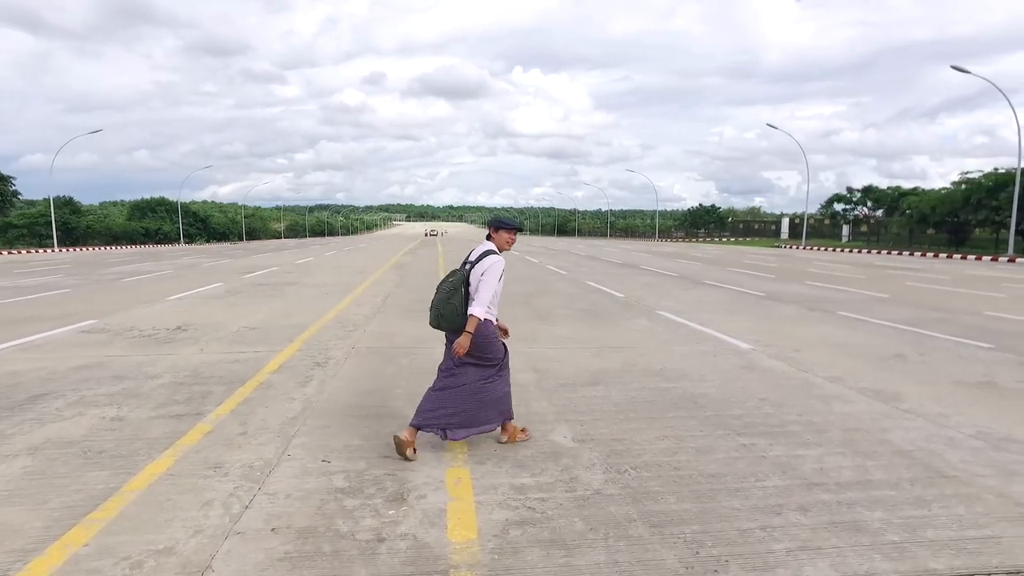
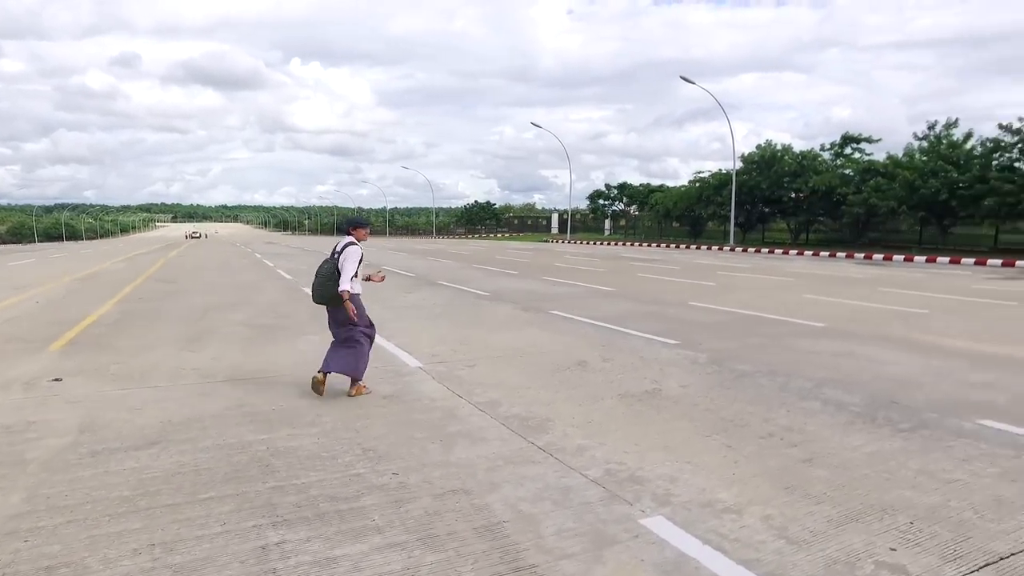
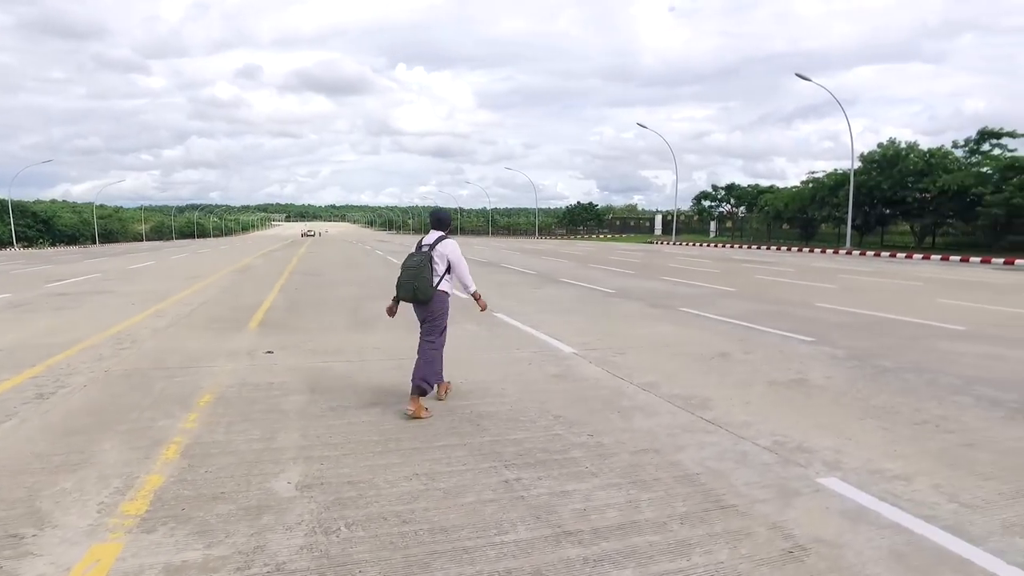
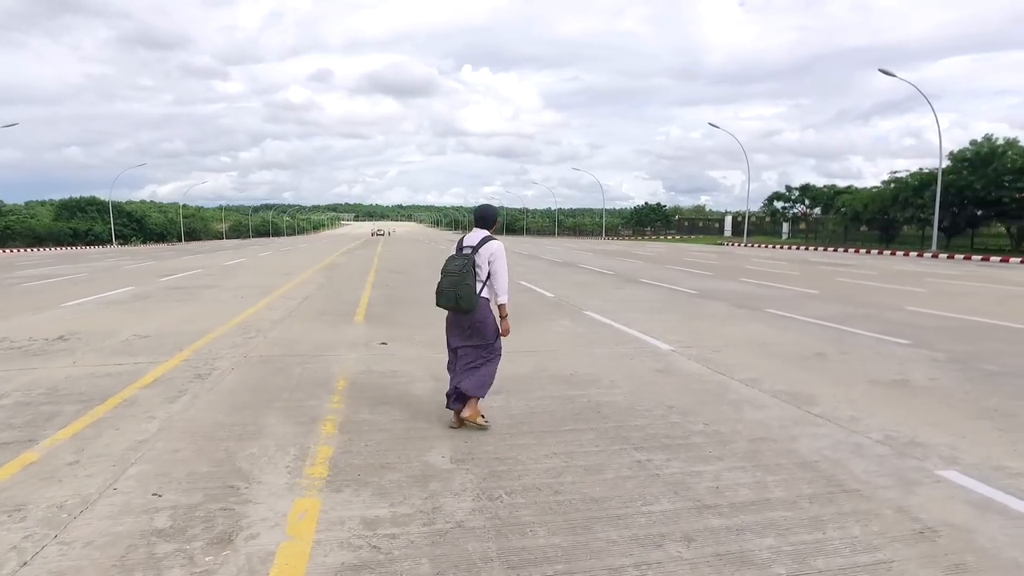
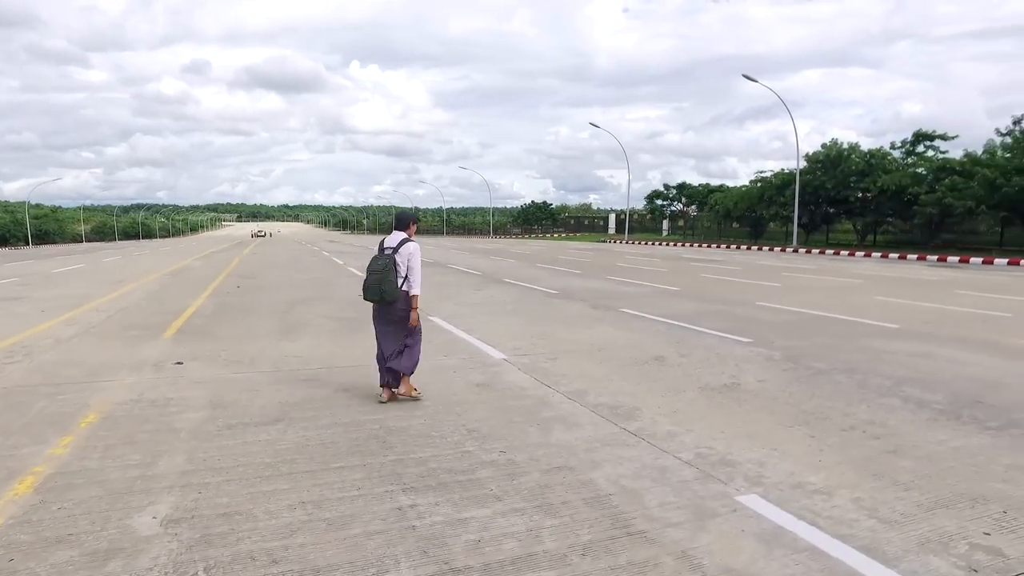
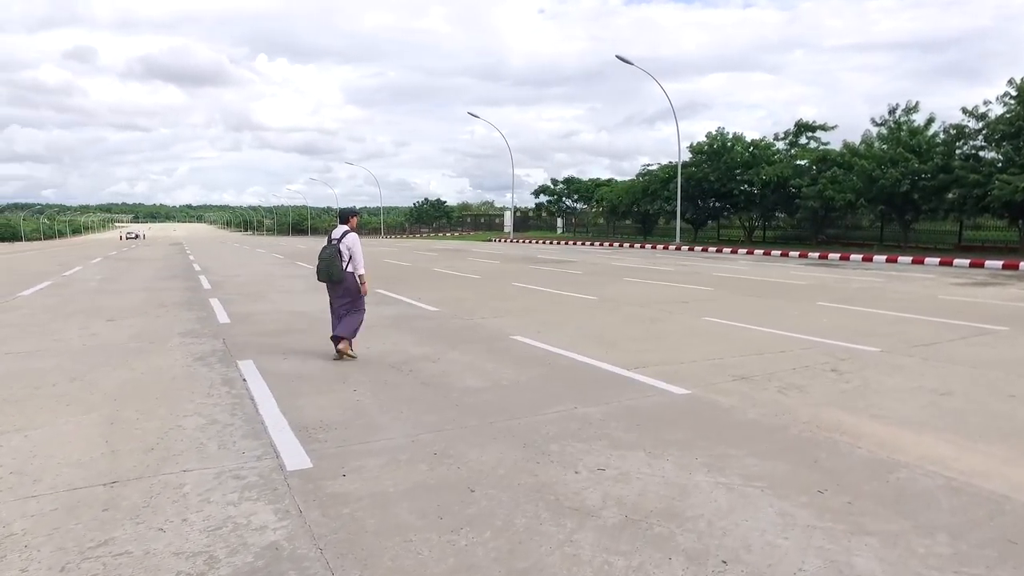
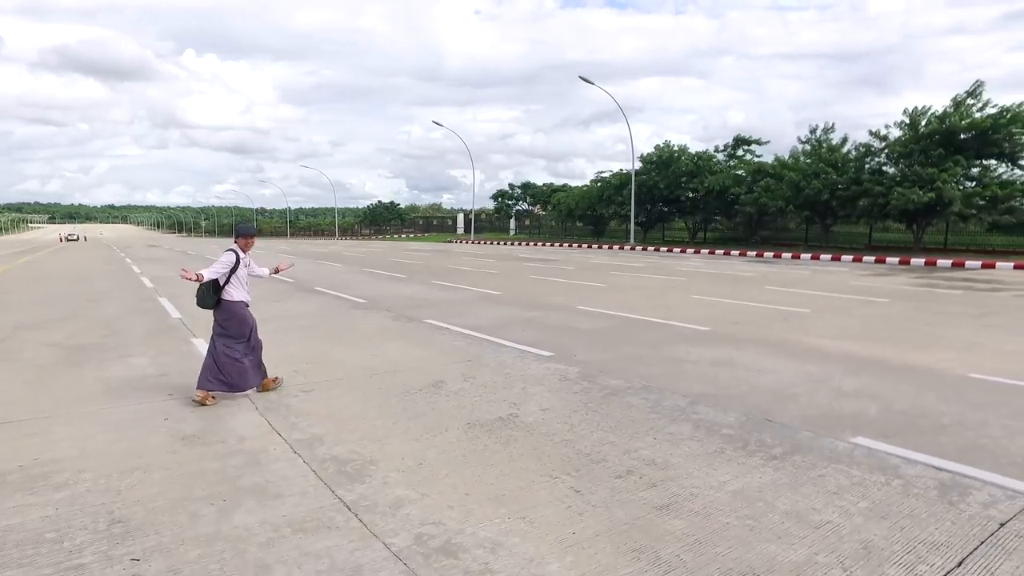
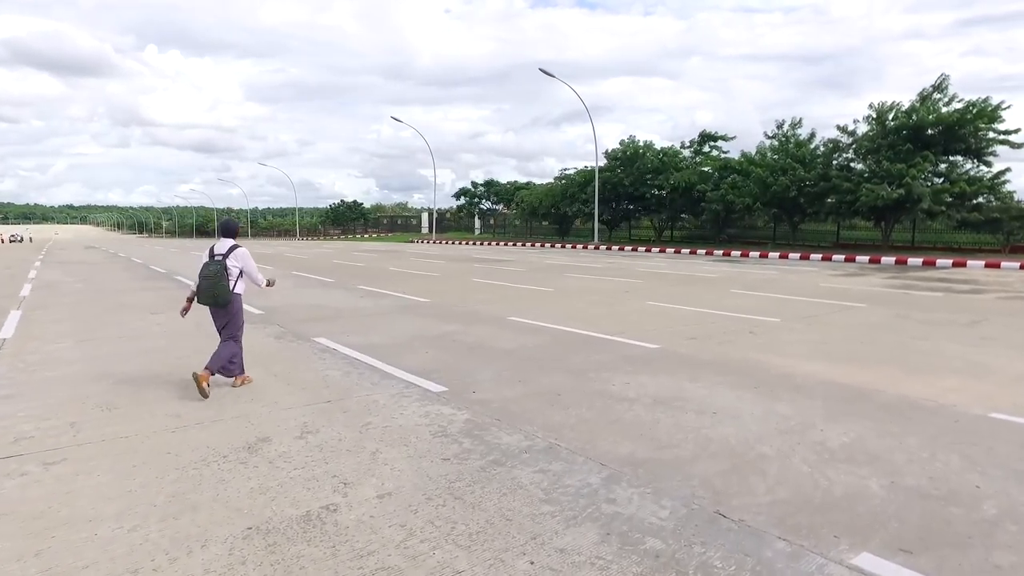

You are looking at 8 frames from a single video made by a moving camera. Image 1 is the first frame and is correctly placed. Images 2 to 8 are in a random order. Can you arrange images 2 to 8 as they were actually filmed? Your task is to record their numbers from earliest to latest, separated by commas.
4, 3, 5, 2, 7, 8, 6
